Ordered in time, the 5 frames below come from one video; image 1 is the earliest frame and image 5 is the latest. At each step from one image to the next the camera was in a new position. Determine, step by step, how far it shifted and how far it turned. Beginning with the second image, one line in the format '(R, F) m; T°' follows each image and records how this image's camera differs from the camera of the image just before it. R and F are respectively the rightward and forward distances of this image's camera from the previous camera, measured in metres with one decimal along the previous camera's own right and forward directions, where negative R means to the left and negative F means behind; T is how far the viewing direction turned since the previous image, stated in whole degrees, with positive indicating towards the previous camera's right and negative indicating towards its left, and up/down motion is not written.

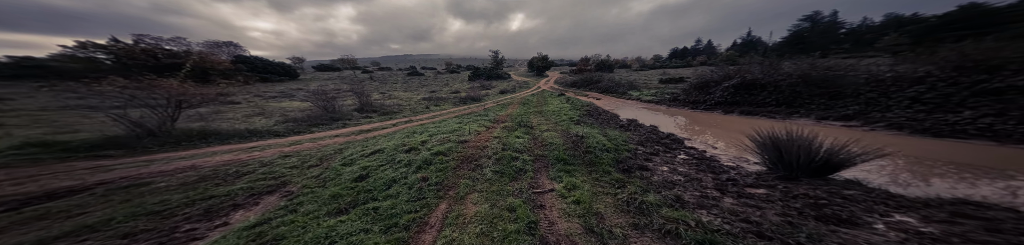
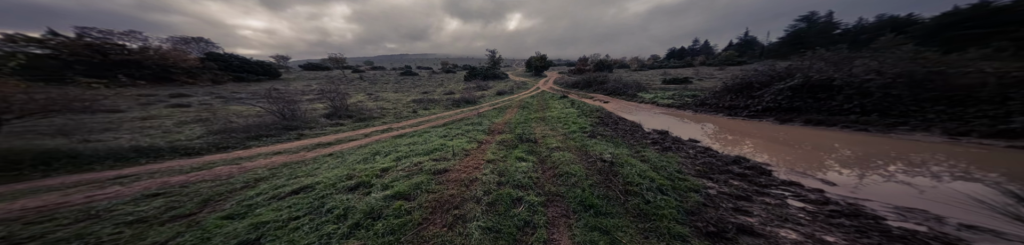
(-0.1, +2.3) m; +1°
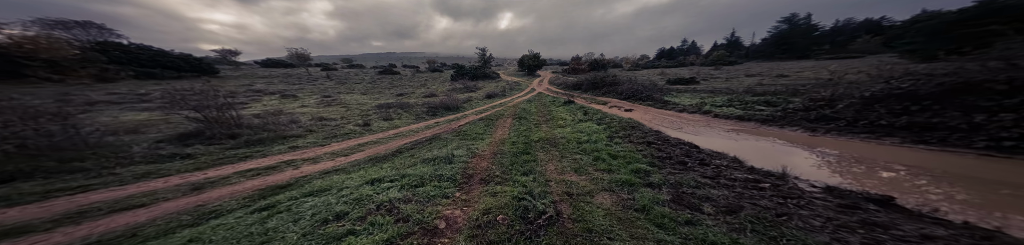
(-0.1, +5.1) m; +2°
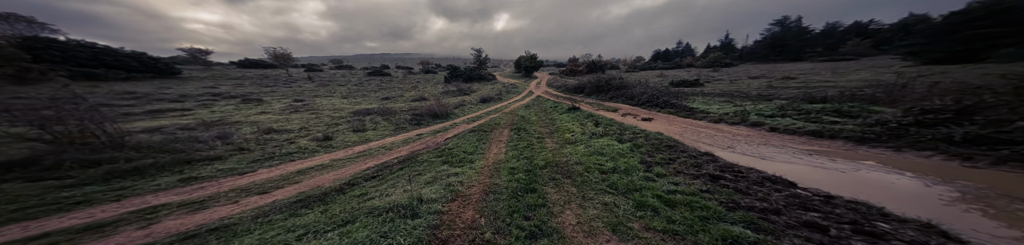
(-0.1, +2.5) m; +1°
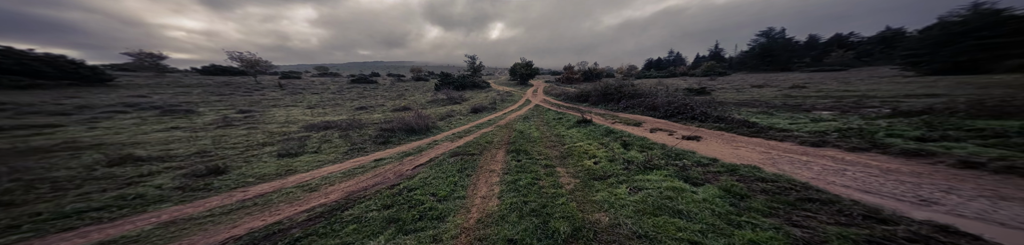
(-0.1, +3.6) m; +1°
